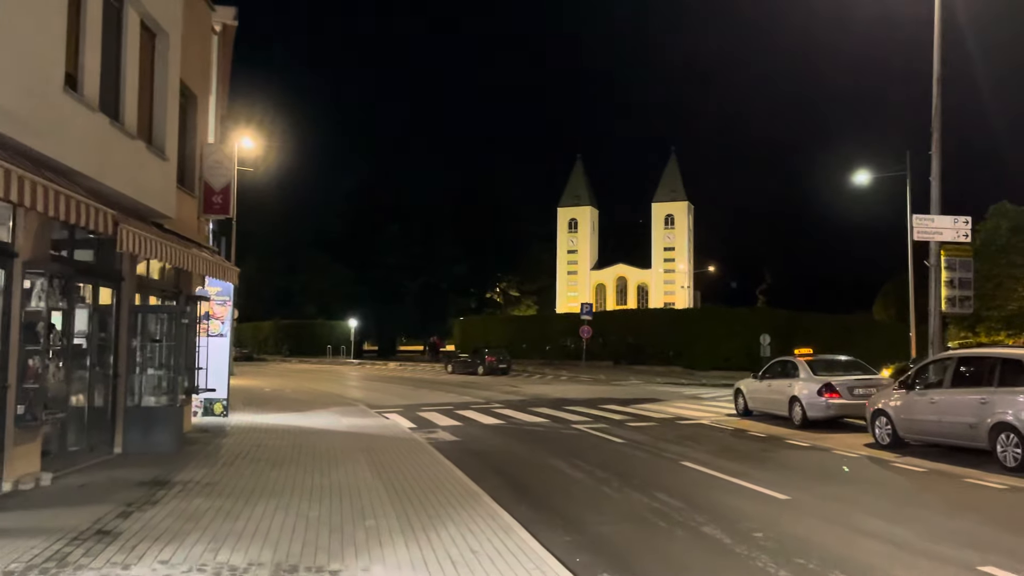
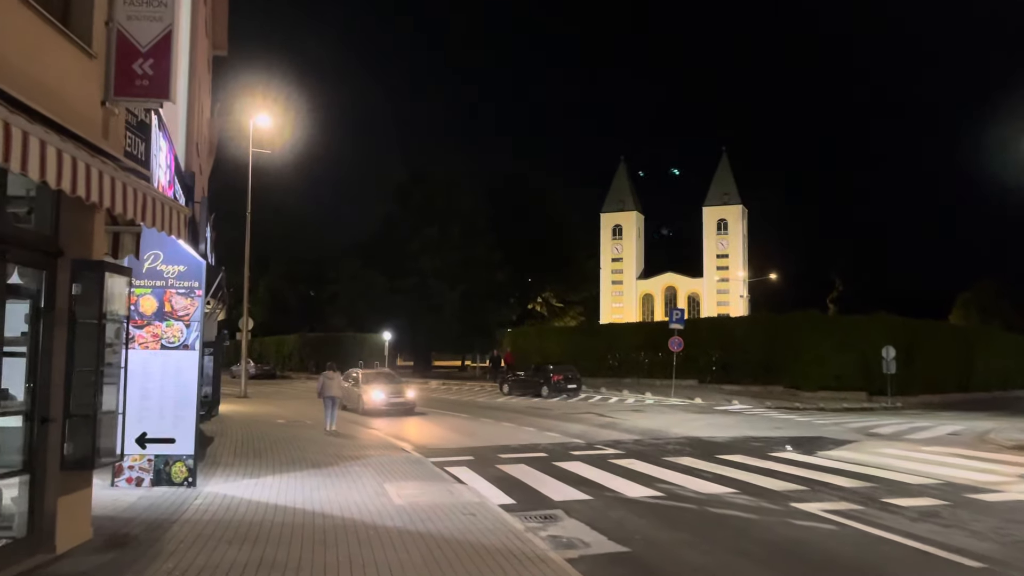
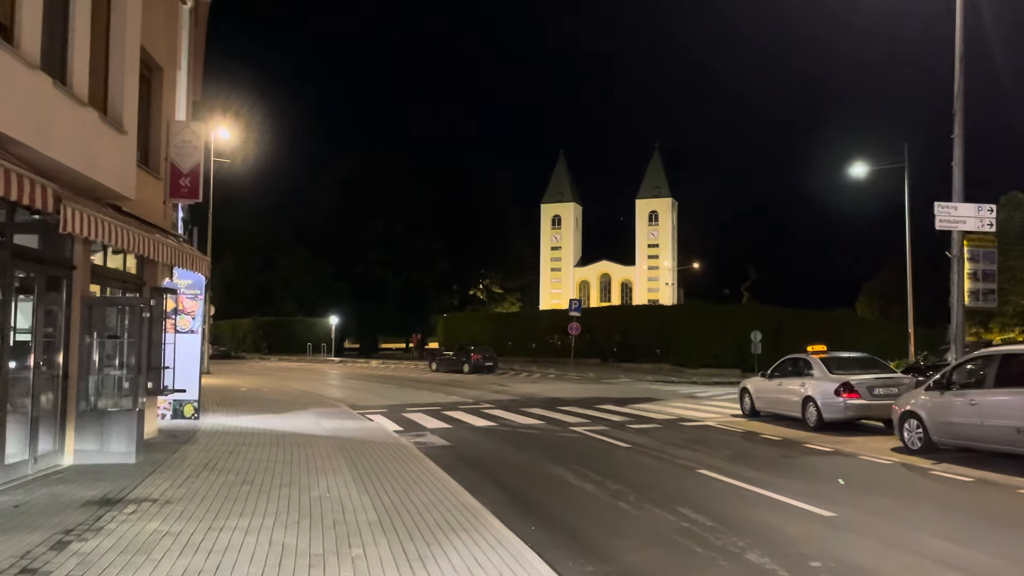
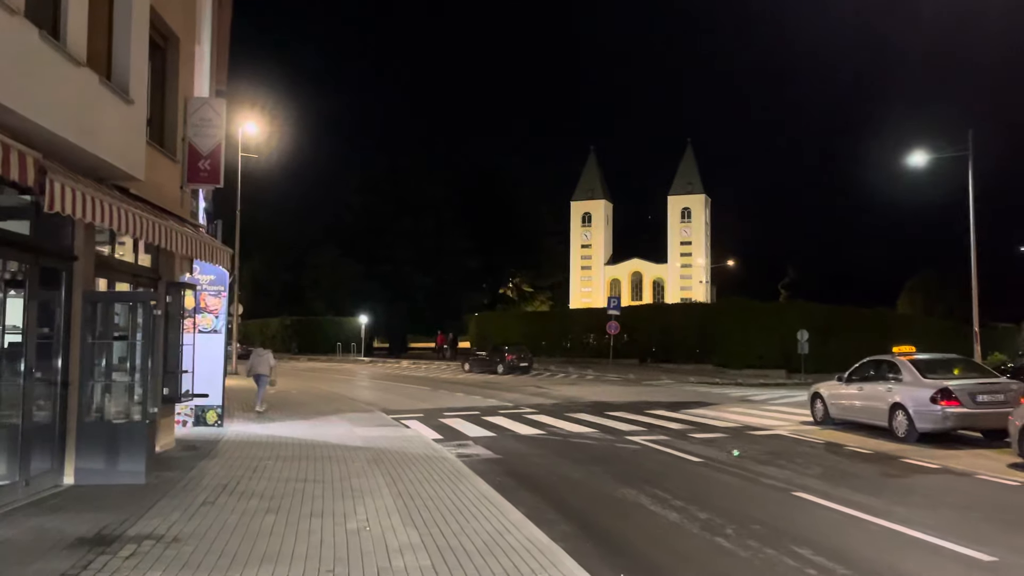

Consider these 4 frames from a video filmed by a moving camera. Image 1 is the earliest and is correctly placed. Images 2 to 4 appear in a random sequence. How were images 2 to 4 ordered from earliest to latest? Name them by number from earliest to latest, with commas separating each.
3, 4, 2
